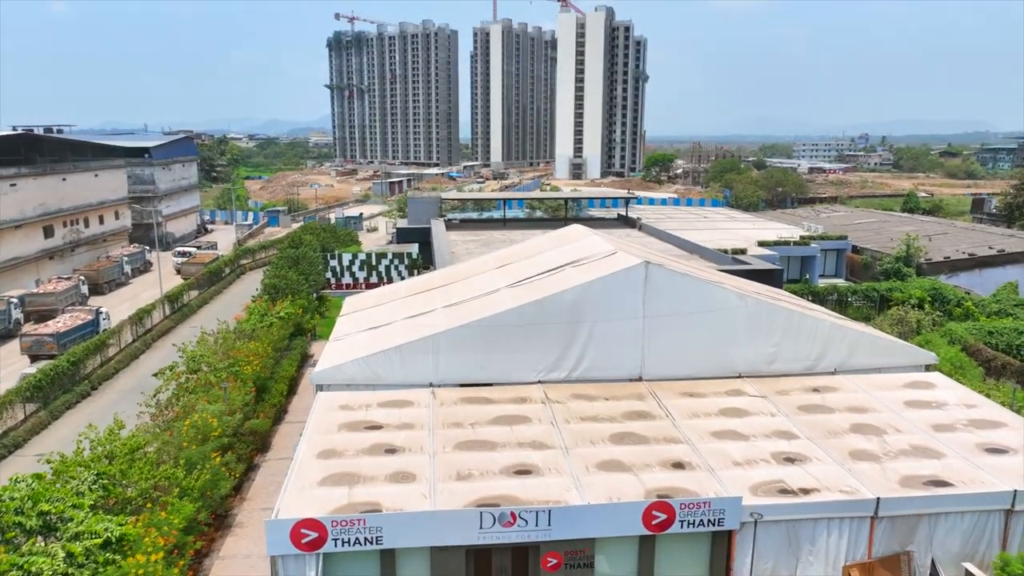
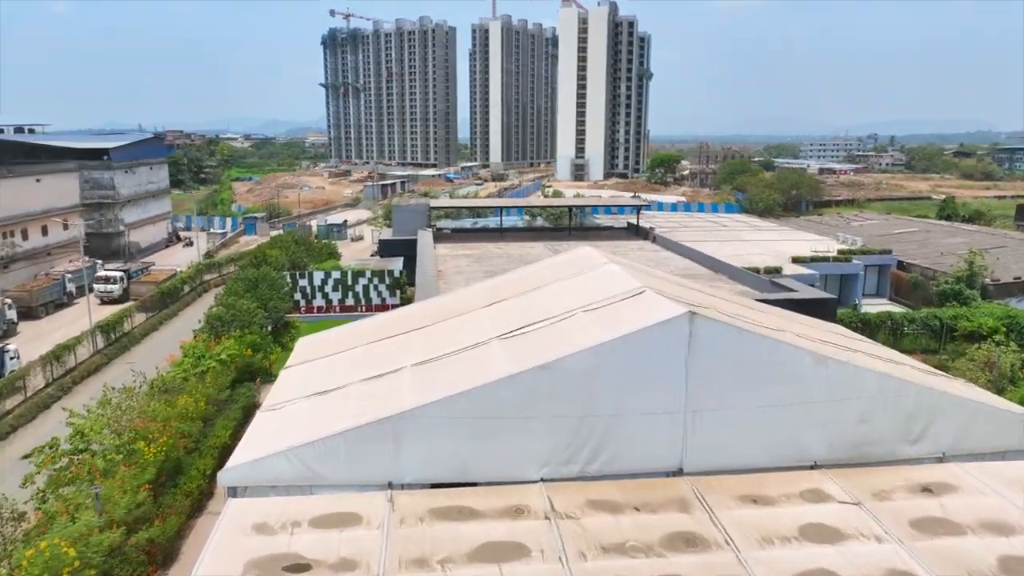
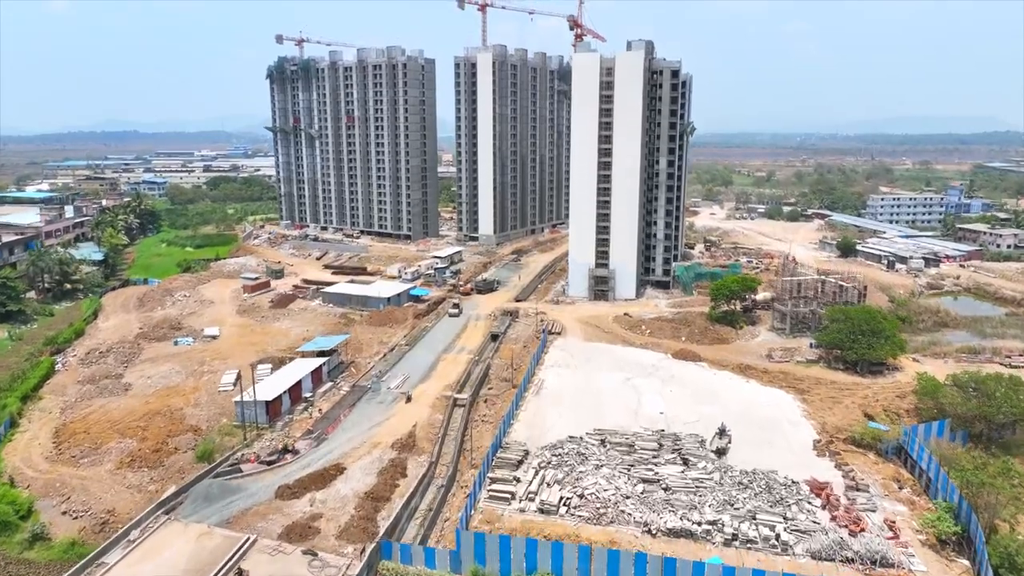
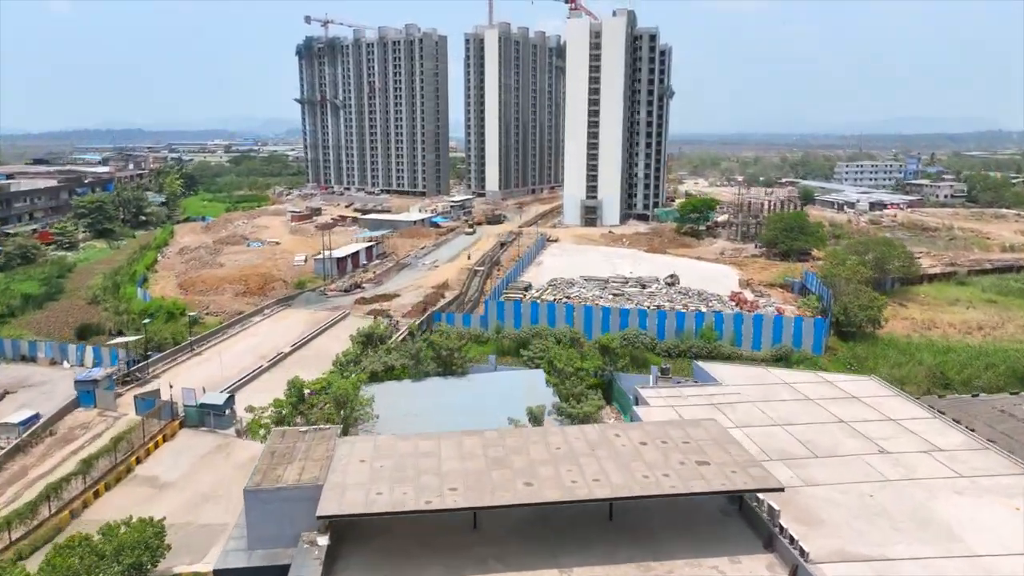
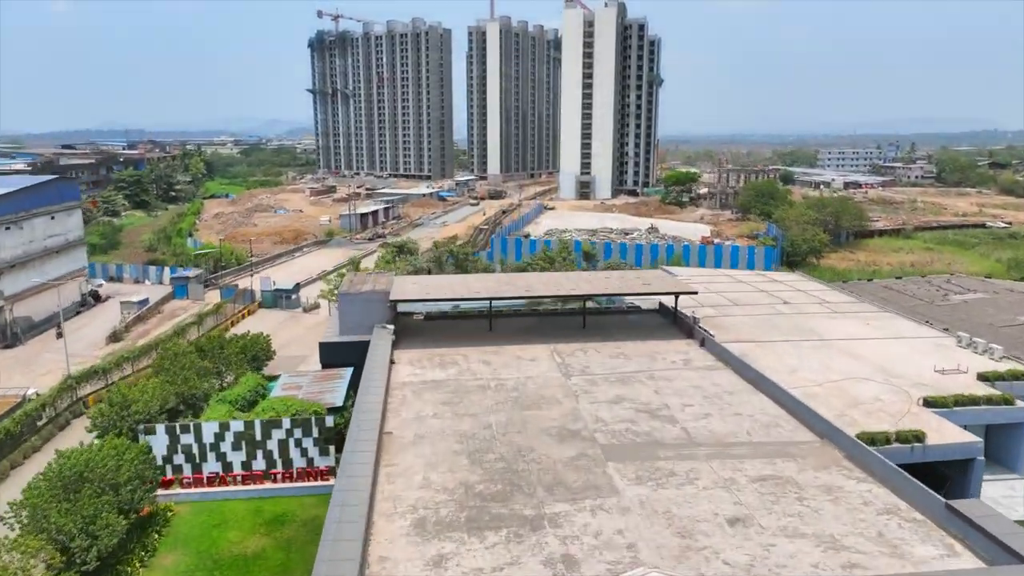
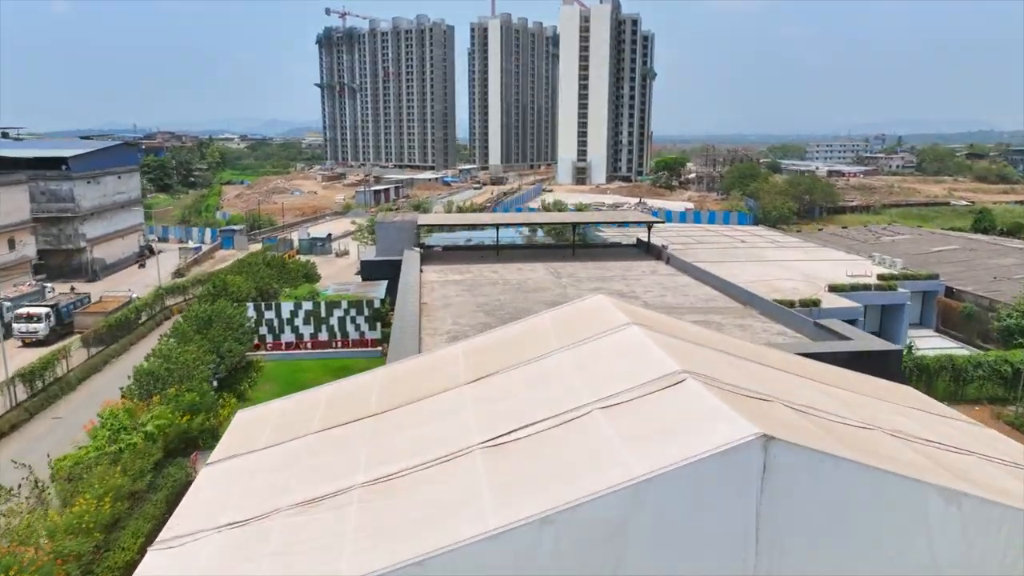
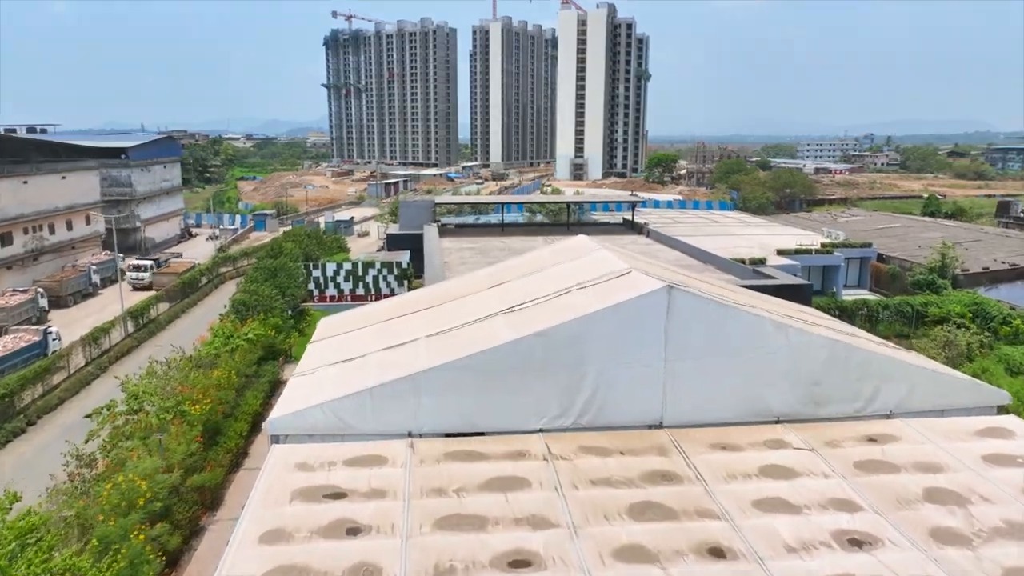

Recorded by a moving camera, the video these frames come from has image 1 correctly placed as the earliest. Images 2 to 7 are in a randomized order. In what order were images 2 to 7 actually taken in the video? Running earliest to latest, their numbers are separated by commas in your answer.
7, 2, 6, 5, 4, 3
